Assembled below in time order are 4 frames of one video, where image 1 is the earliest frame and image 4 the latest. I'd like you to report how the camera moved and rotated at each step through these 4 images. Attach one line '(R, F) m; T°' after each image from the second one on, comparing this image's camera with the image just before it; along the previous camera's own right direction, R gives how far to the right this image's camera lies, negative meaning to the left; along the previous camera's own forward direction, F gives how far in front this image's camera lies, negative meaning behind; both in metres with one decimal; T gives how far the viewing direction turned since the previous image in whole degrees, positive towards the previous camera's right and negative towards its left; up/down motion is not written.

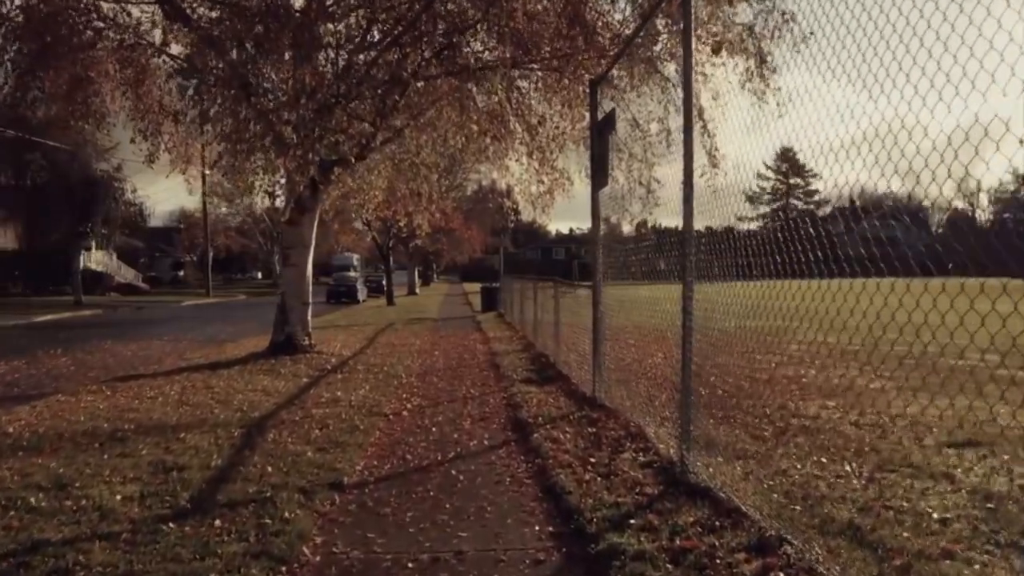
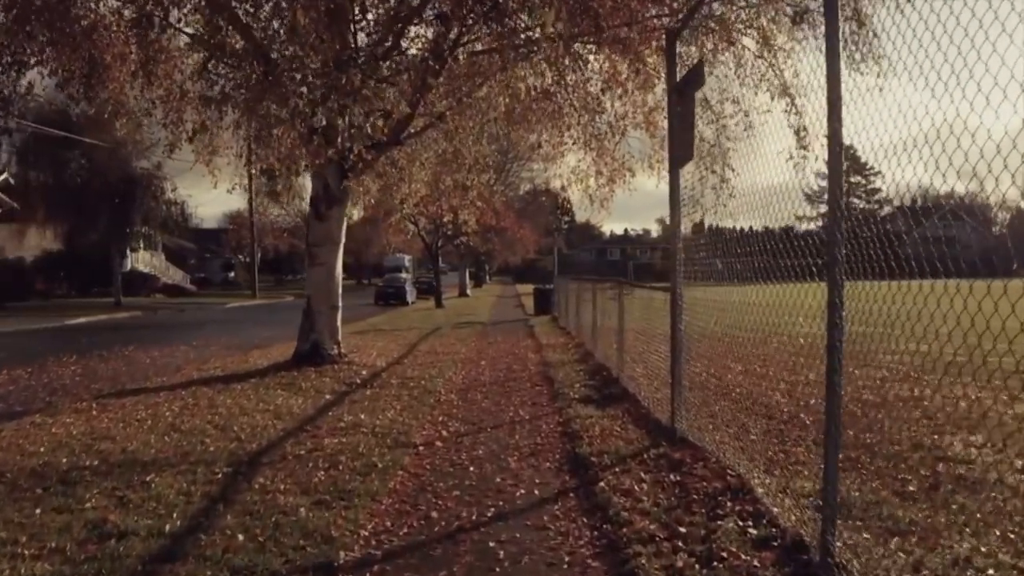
(0.0, +1.9) m; -3°
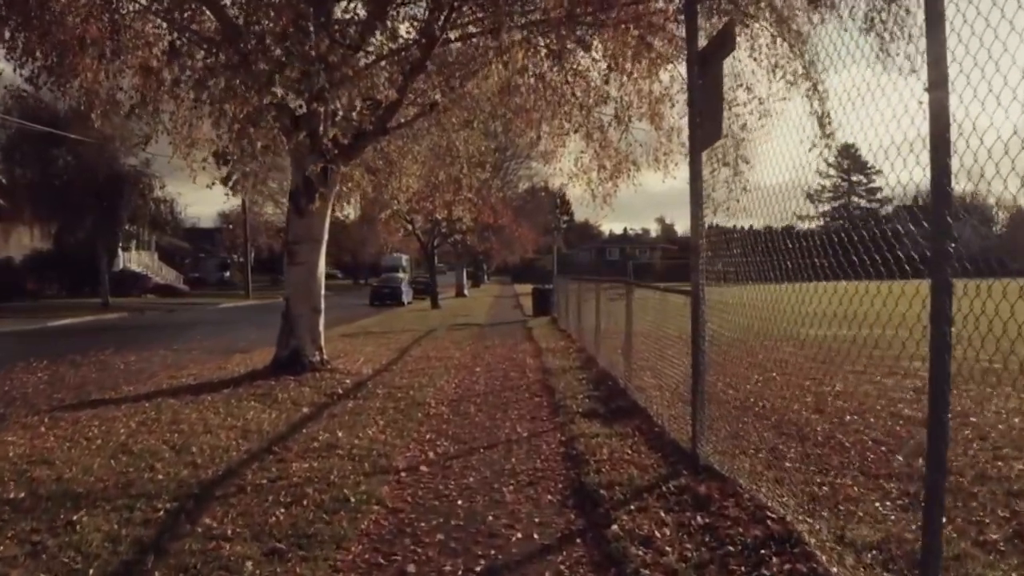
(0.0, +1.1) m; 0°
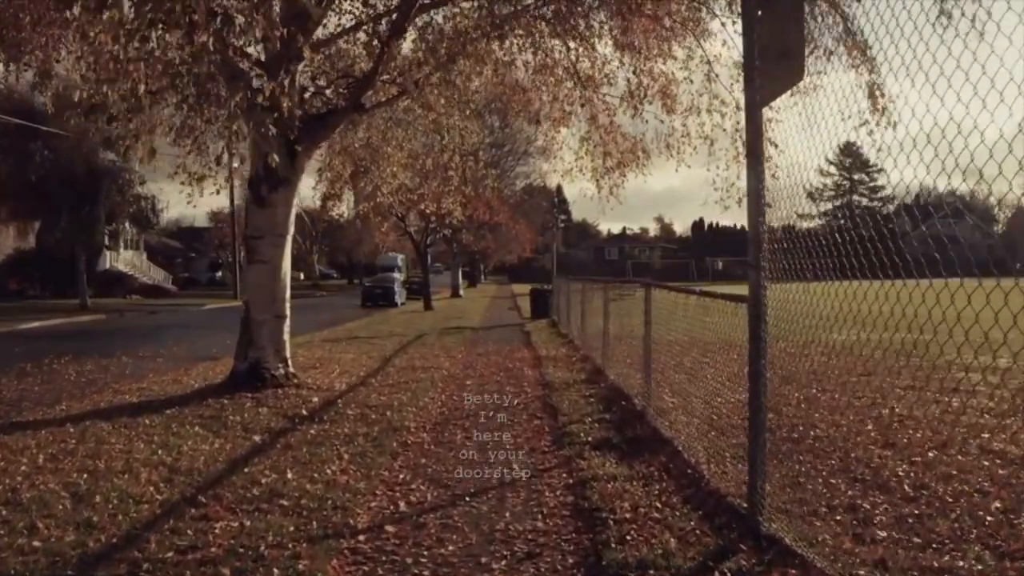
(0.0, +1.7) m; 0°
